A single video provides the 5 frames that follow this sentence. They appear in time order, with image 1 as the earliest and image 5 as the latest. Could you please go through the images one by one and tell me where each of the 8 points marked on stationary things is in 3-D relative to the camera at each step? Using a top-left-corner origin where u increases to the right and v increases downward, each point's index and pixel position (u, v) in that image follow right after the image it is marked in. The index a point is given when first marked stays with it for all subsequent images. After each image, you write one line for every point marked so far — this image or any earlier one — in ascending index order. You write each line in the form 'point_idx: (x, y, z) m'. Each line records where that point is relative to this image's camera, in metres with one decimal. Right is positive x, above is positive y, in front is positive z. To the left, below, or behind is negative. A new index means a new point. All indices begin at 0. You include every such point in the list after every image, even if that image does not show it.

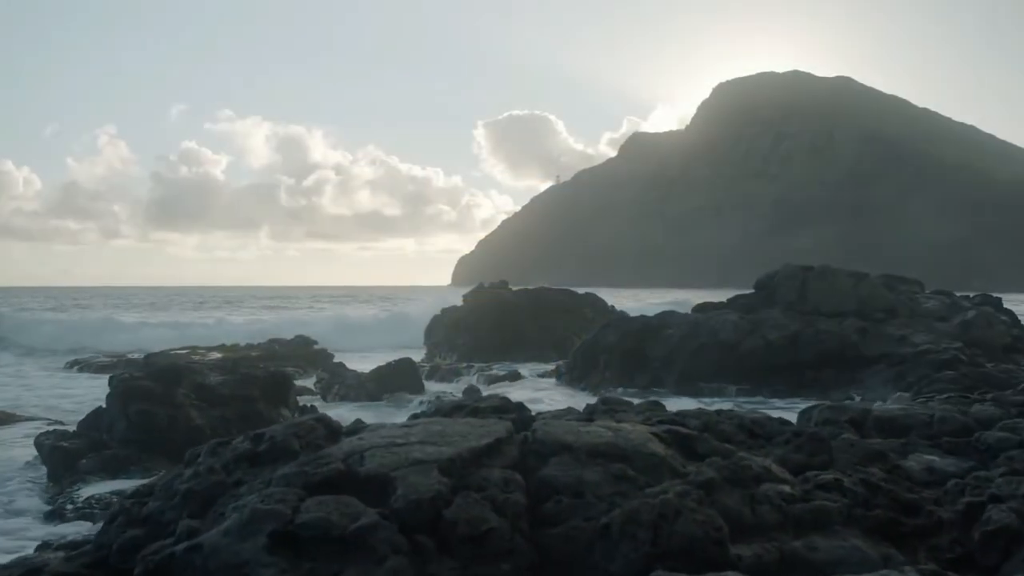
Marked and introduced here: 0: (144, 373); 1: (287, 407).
0: (-5.8, -1.4, +13.8) m
1: (-3.9, -2.0, +15.0) m
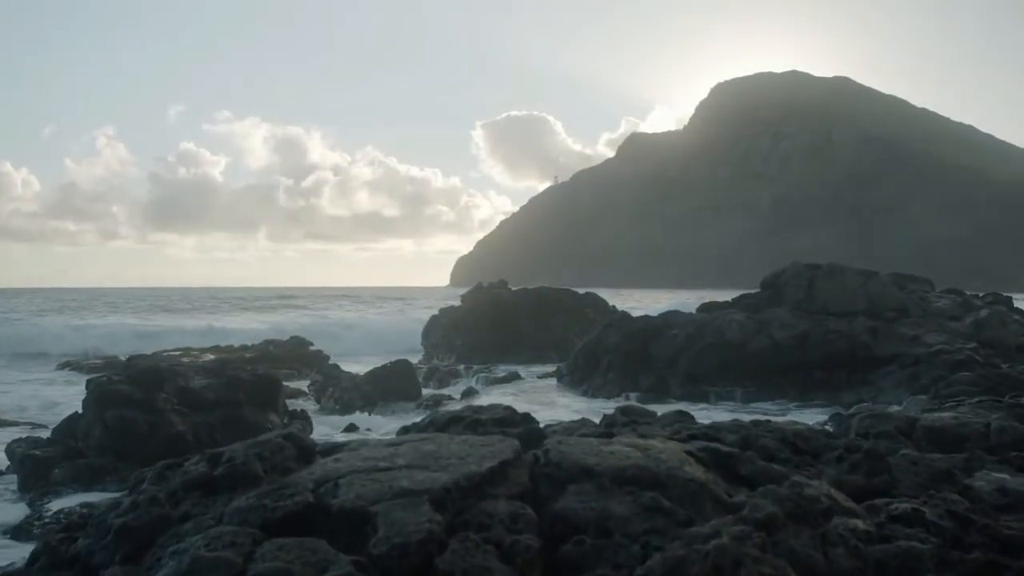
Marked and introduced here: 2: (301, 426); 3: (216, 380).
0: (-5.8, -1.3, +13.0) m
1: (-3.9, -2.0, +14.2) m
2: (-3.5, -2.3, +14.4) m
3: (-4.7, -1.5, +13.9) m
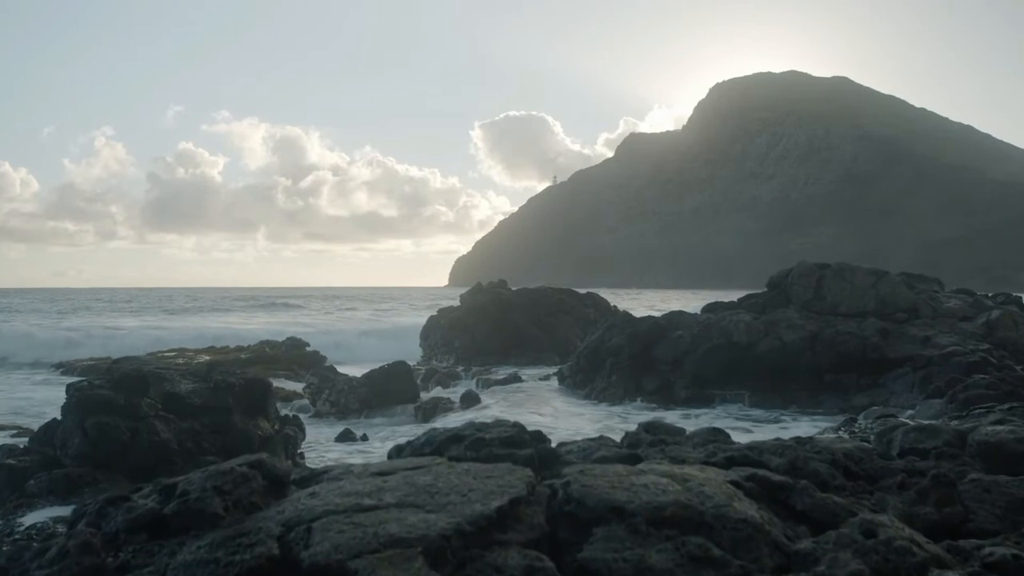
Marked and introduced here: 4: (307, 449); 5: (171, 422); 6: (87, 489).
0: (-5.8, -1.3, +12.3) m
1: (-3.8, -2.0, +13.5) m
2: (-3.5, -2.3, +13.8) m
3: (-4.7, -1.5, +13.3) m
4: (-3.9, -3.1, +16.5) m
5: (-4.8, -1.9, +12.2) m
6: (-5.4, -2.6, +11.1) m
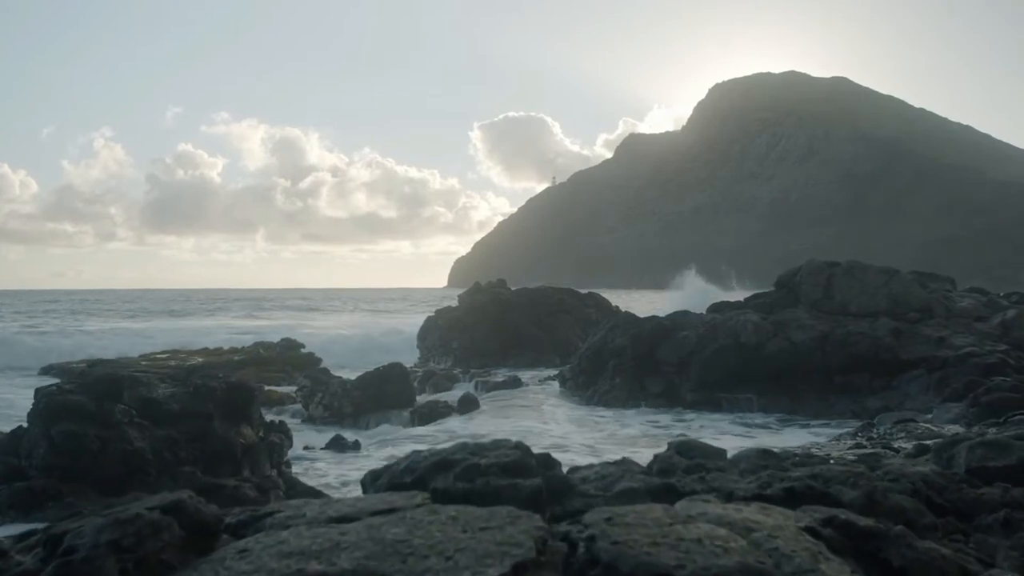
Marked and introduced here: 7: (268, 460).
0: (-5.8, -1.3, +11.5) m
1: (-3.8, -2.0, +12.7) m
2: (-3.5, -2.3, +12.9) m
3: (-4.7, -1.4, +12.4) m
4: (-3.9, -3.1, +15.6) m
5: (-4.8, -1.9, +11.4) m
6: (-5.4, -2.6, +10.3) m
7: (-3.5, -2.5, +12.6) m
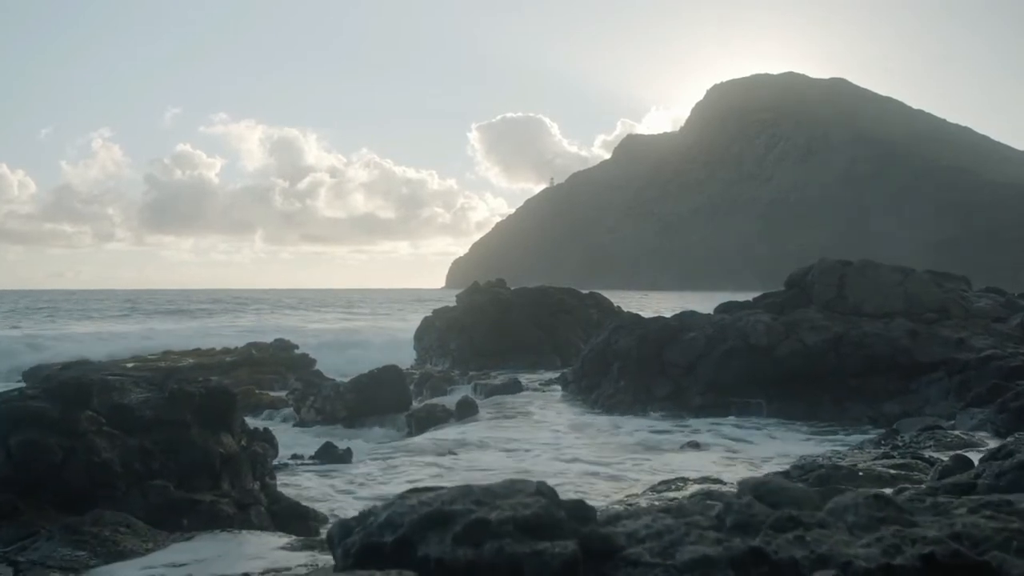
0: (-5.8, -1.3, +10.5) m
1: (-3.8, -1.9, +11.7) m
2: (-3.5, -2.3, +12.0) m
3: (-4.7, -1.4, +11.5) m
4: (-3.9, -3.0, +14.7) m
5: (-4.8, -1.8, +10.4) m
6: (-5.4, -2.5, +9.3) m
7: (-3.5, -2.5, +11.7) m
